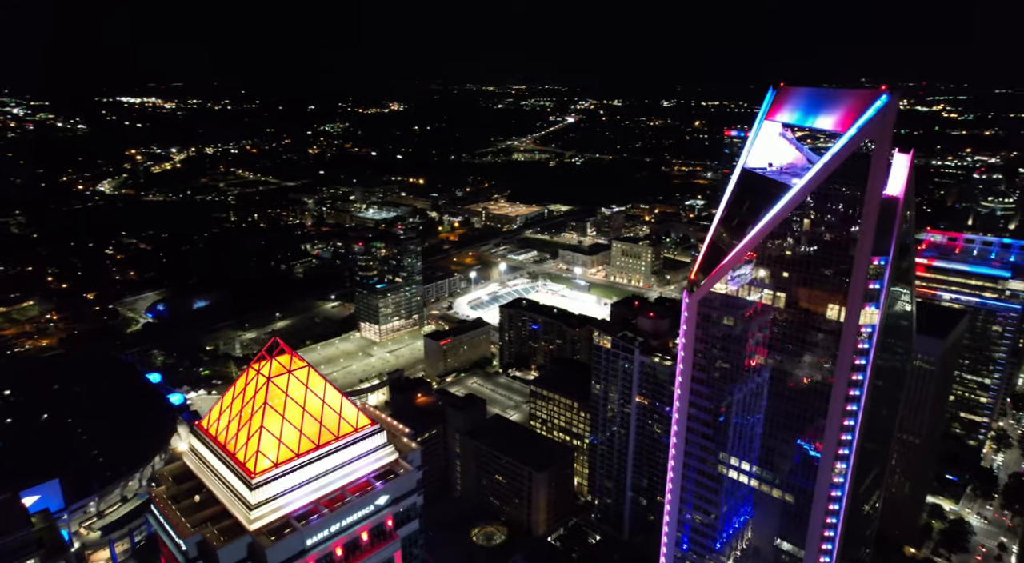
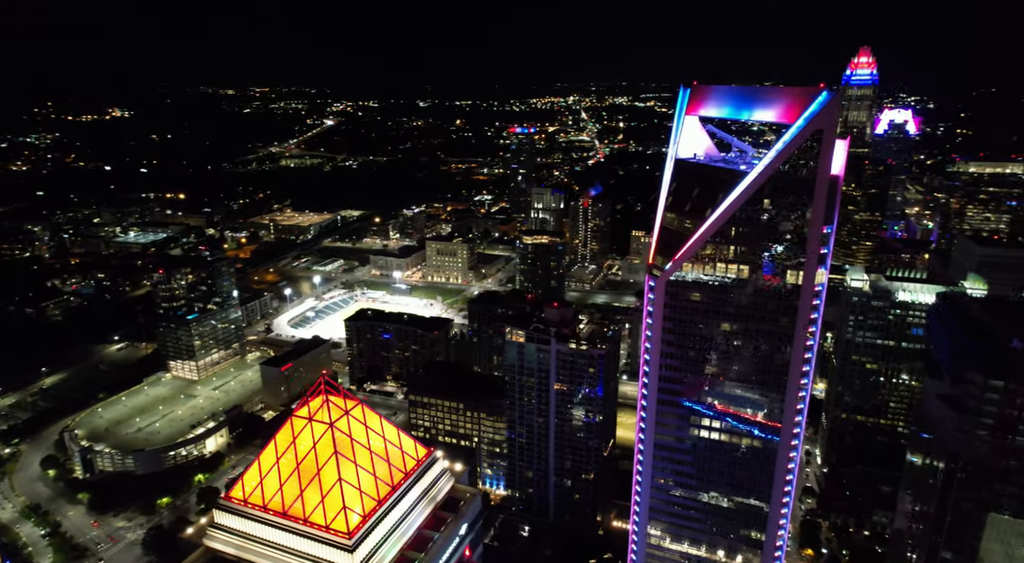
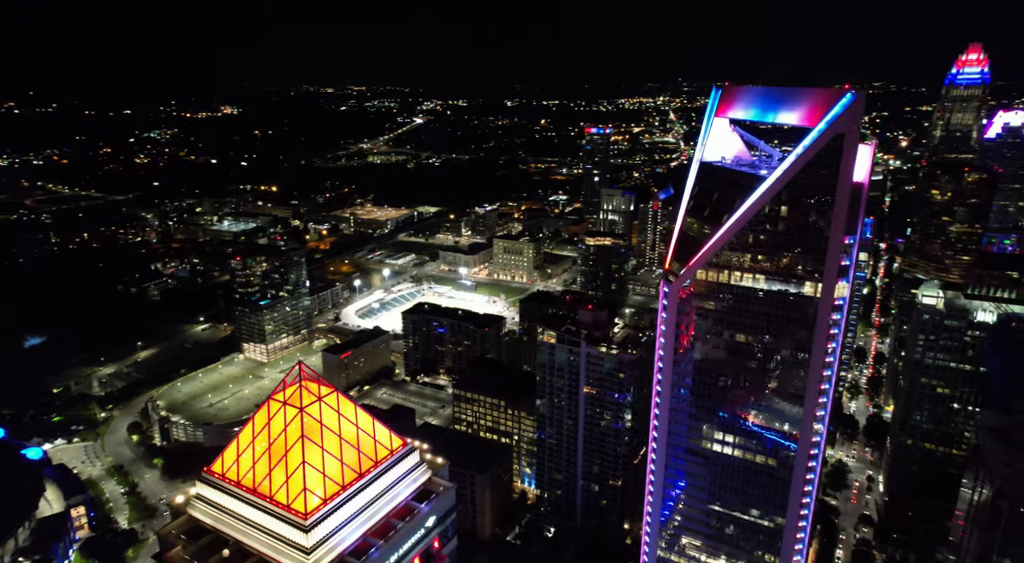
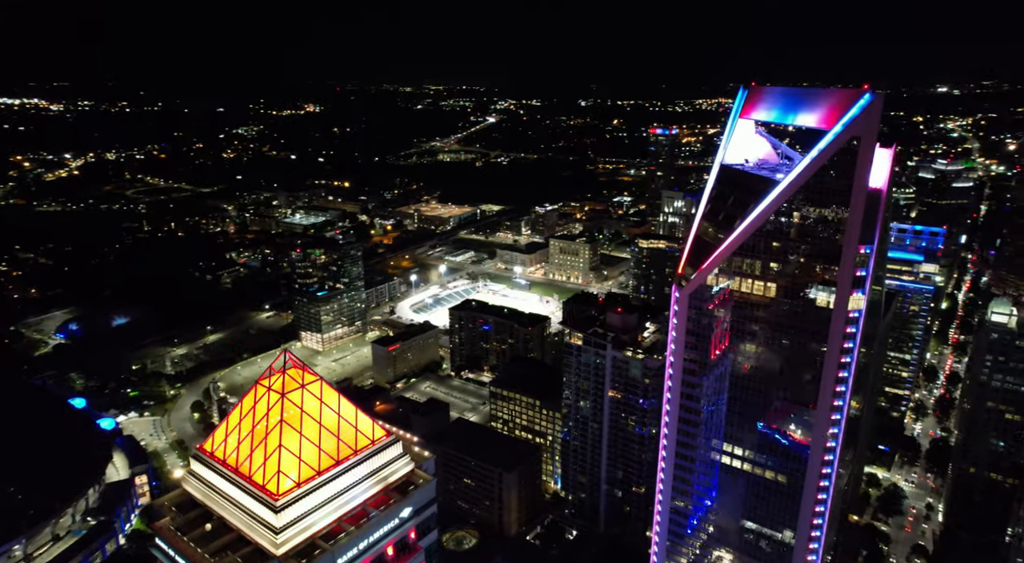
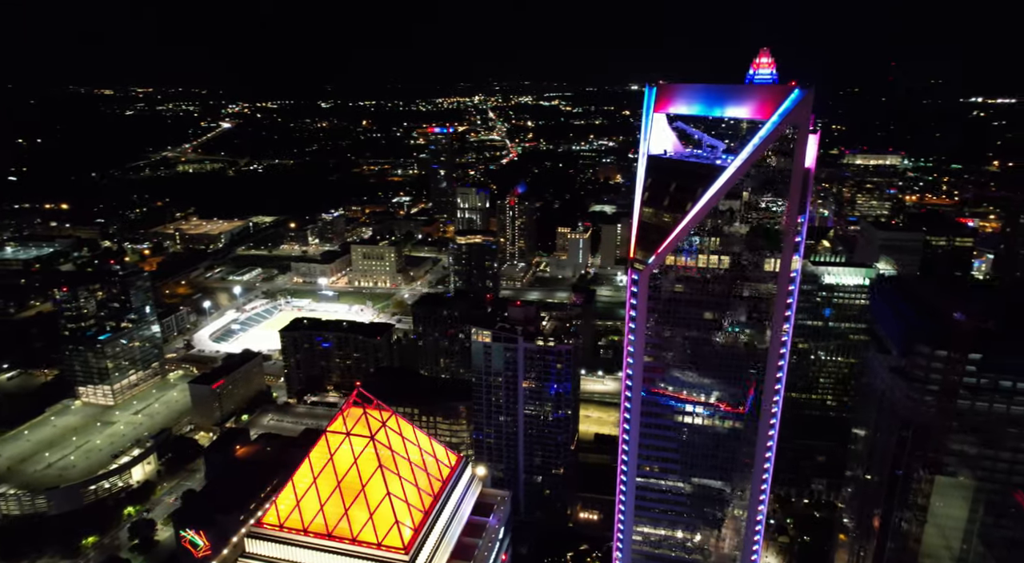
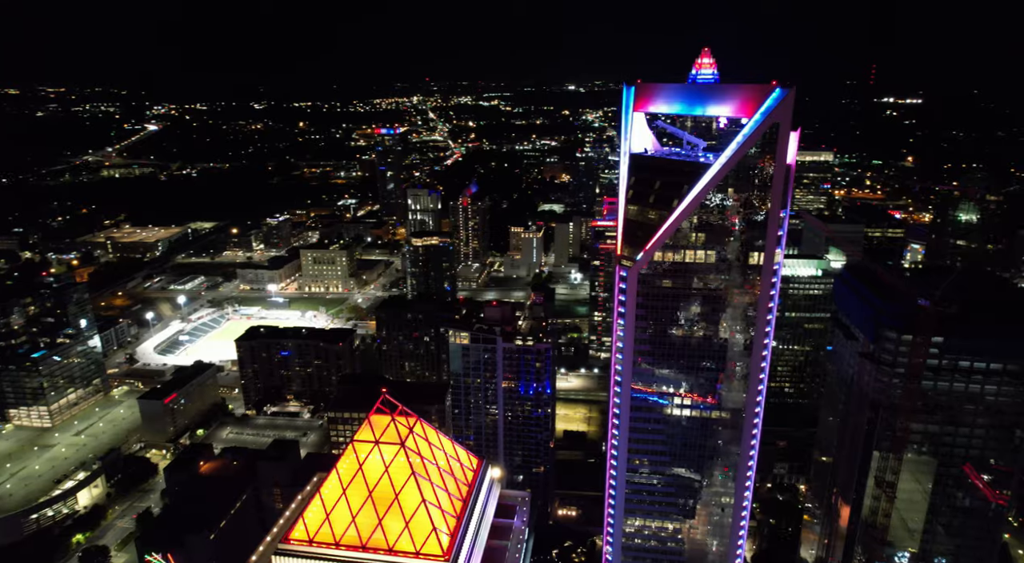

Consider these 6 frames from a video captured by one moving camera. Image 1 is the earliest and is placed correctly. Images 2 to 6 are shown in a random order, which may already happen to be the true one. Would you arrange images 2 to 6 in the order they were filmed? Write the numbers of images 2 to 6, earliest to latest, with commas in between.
4, 3, 2, 5, 6
